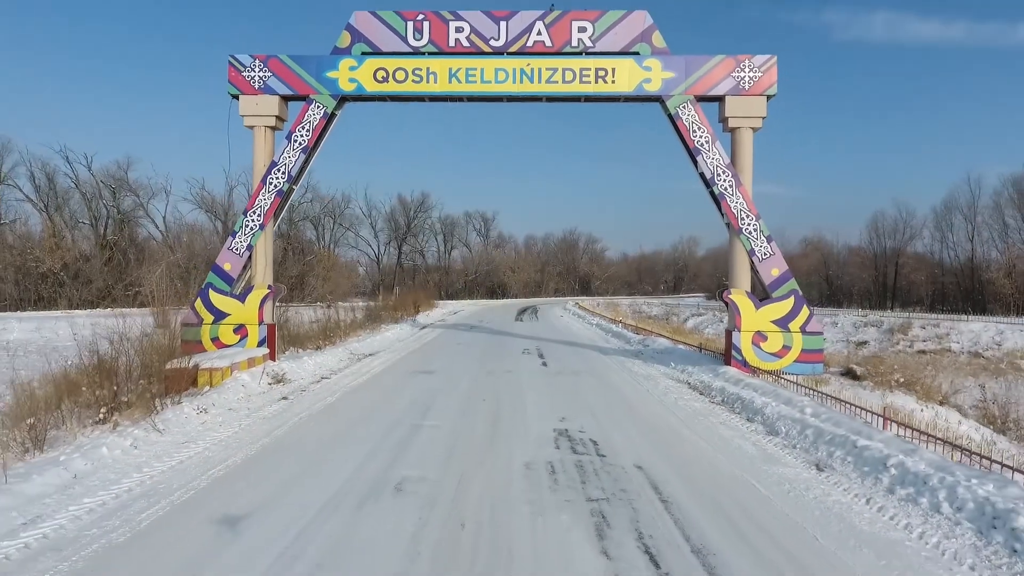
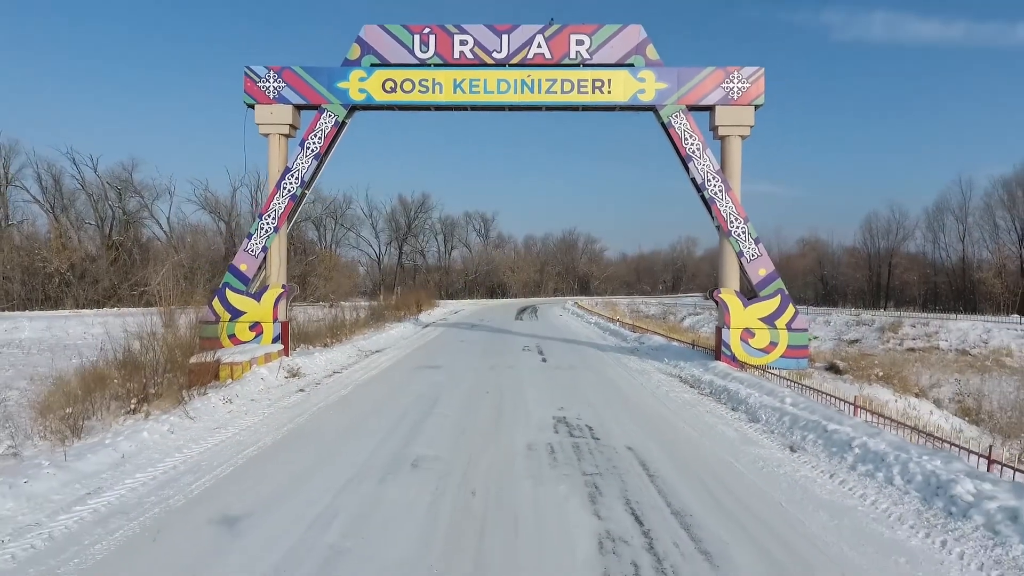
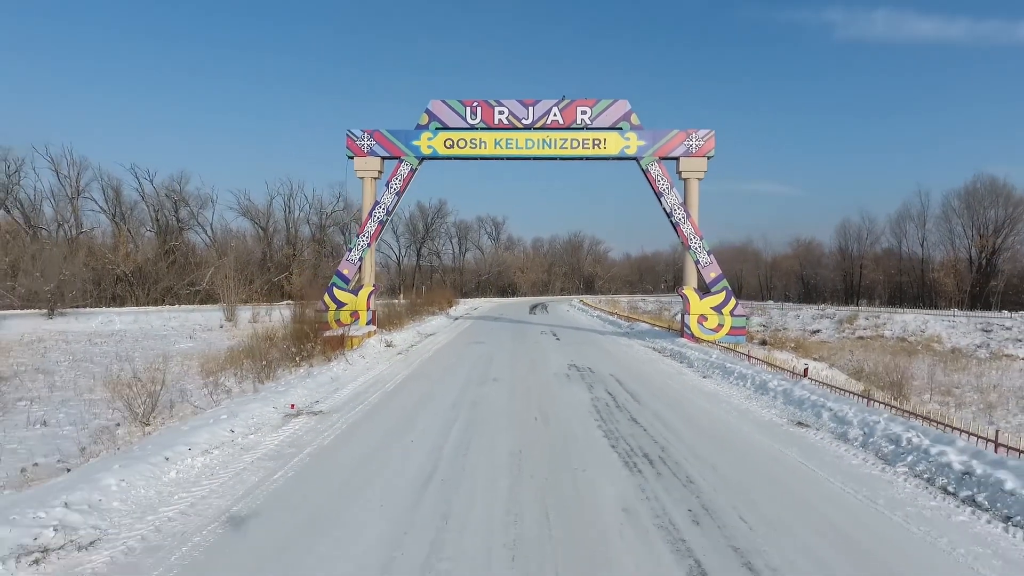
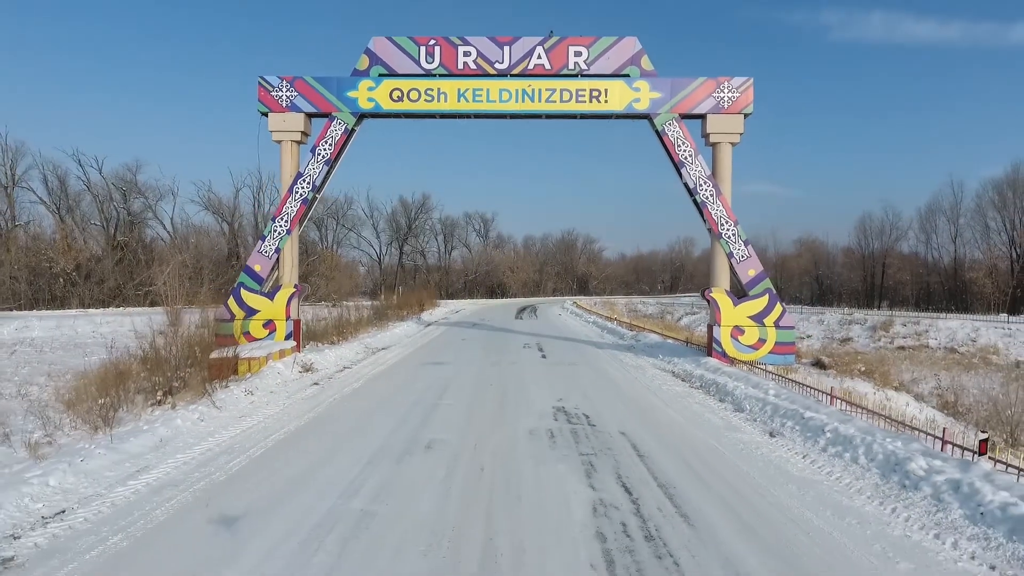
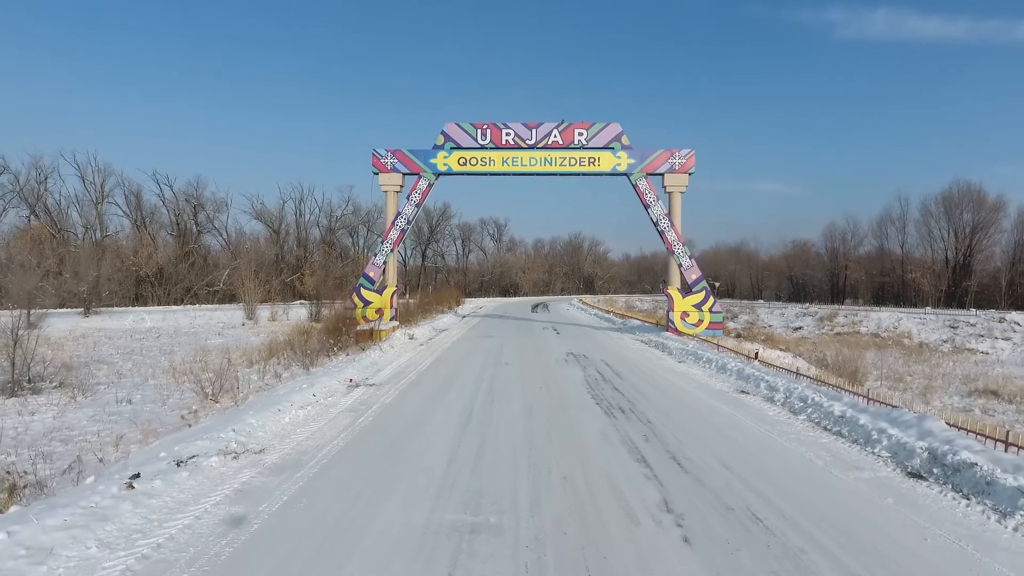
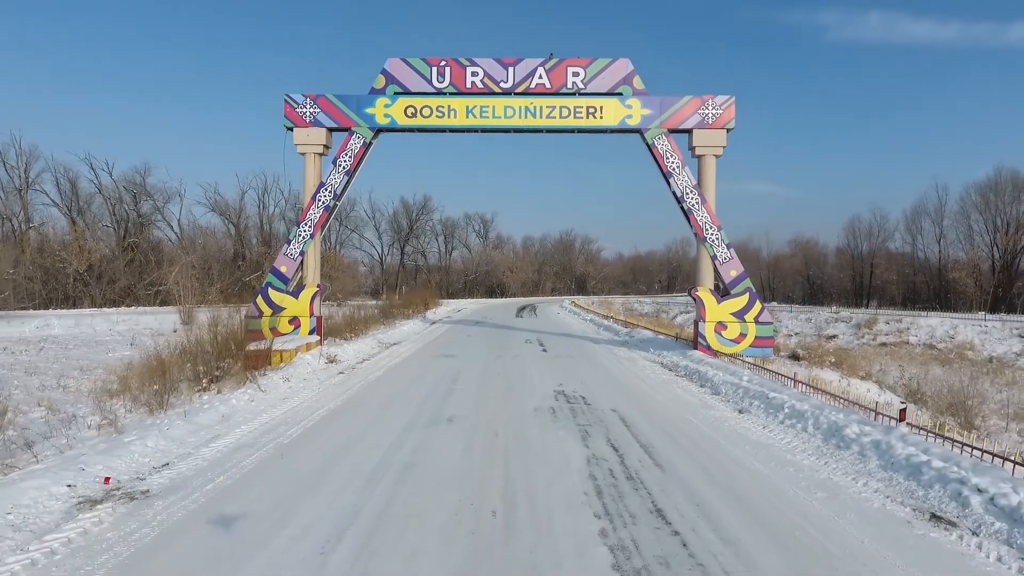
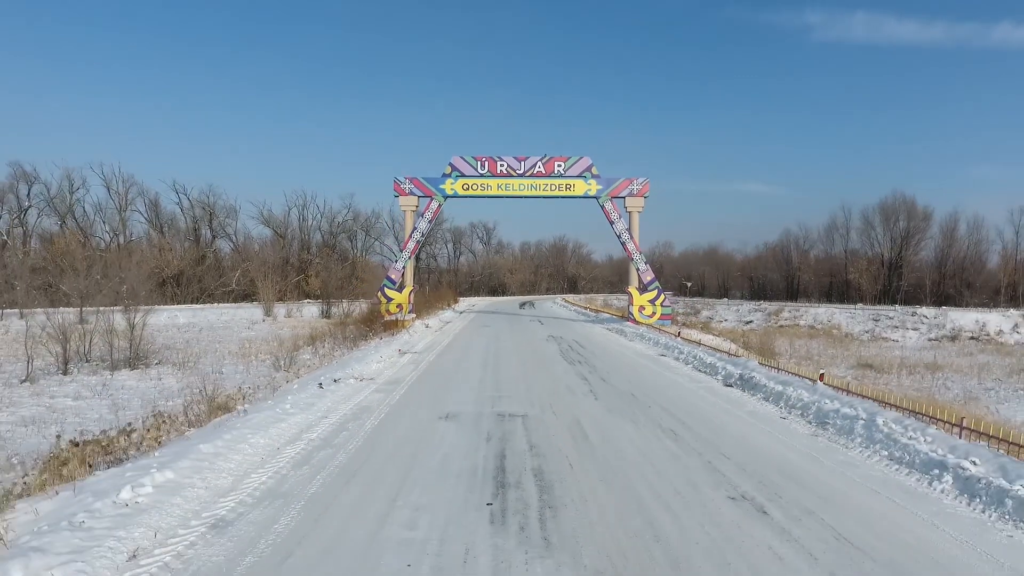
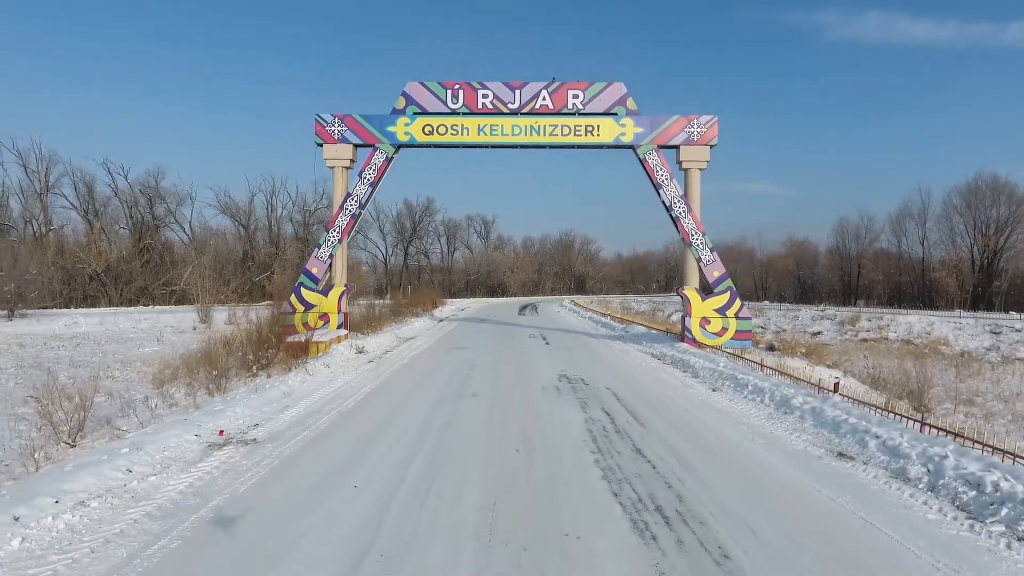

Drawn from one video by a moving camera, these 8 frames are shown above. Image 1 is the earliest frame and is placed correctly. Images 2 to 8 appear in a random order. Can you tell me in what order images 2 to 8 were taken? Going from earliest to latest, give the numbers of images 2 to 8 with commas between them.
2, 4, 6, 8, 3, 5, 7
